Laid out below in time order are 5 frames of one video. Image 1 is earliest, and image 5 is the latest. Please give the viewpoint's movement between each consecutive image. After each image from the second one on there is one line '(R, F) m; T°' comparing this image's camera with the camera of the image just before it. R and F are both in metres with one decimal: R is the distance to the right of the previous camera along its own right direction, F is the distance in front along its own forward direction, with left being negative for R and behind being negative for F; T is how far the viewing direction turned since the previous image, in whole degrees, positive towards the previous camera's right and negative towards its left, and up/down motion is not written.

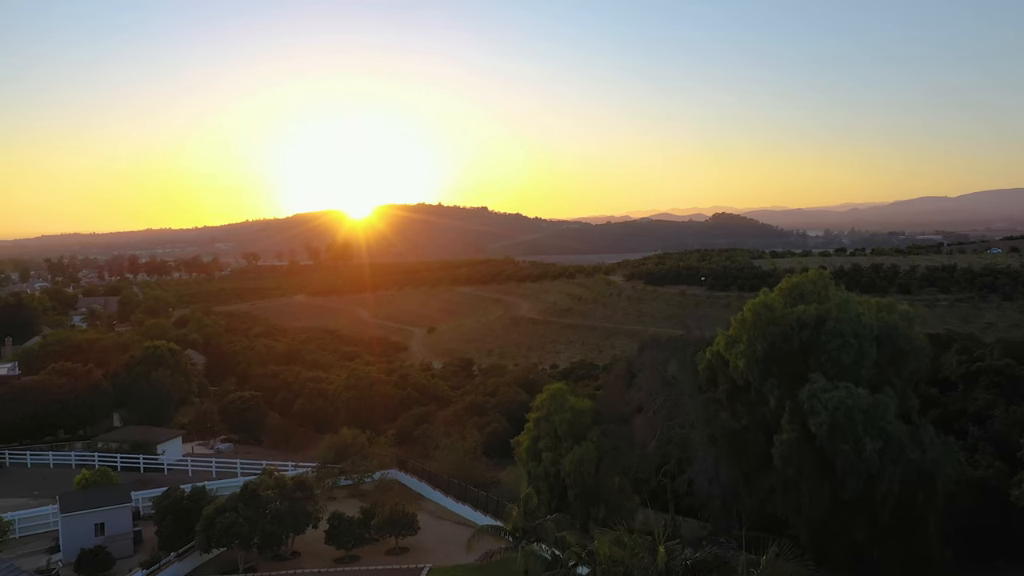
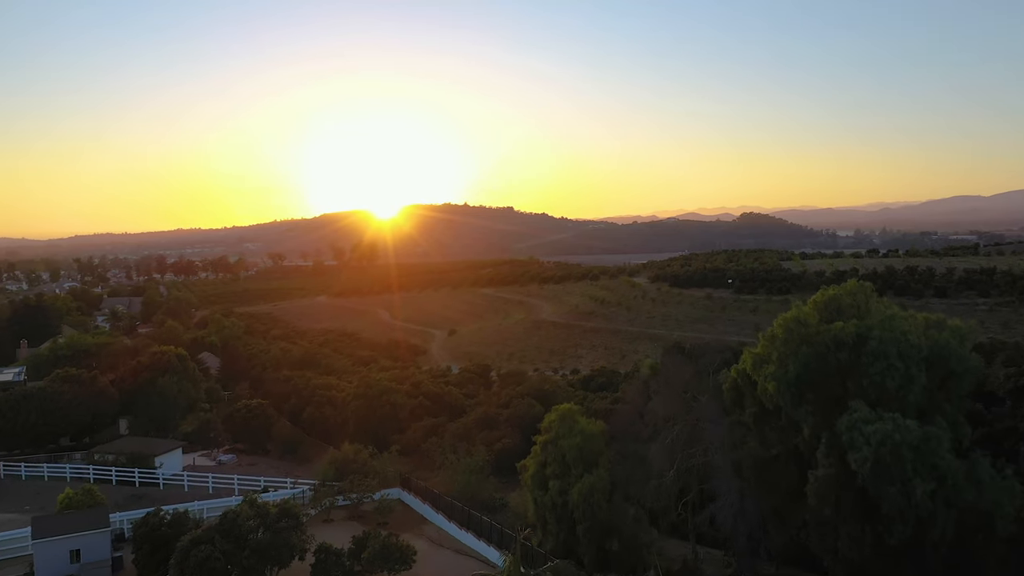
(+0.2, +0.7) m; -2°
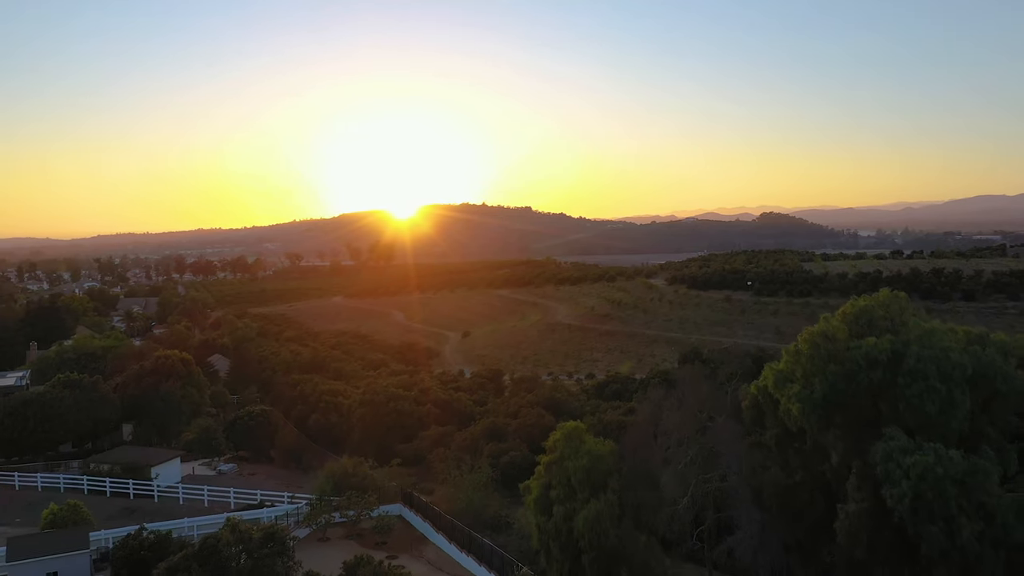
(+0.2, +0.5) m; -1°
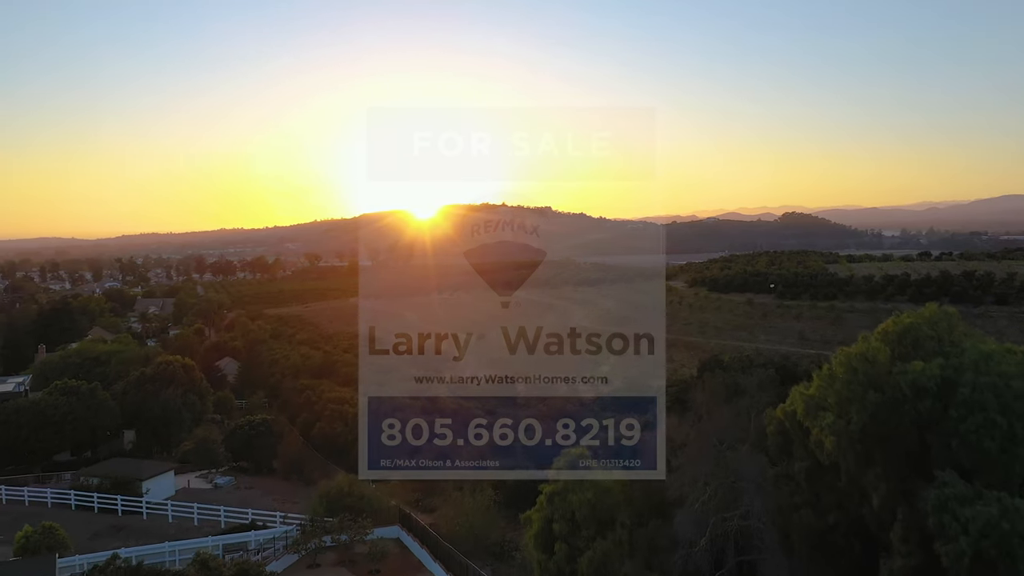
(+0.2, +0.7) m; -2°
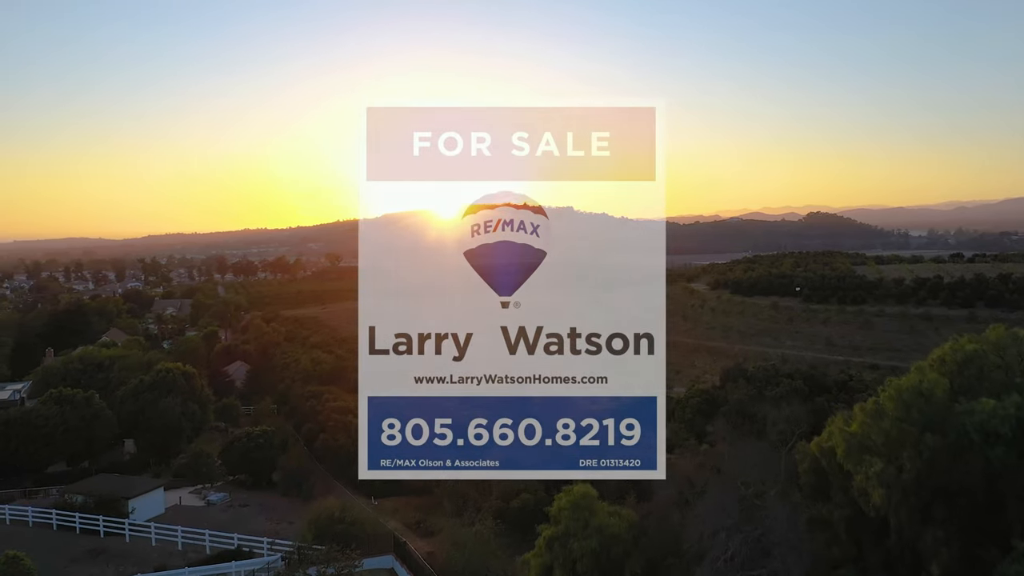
(+0.2, +0.8) m; -2°
